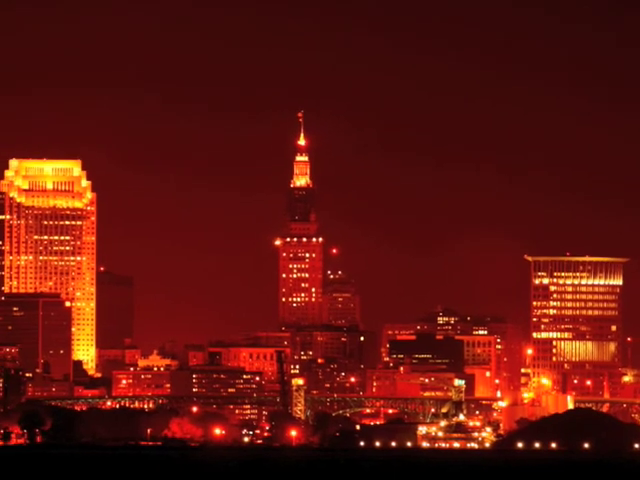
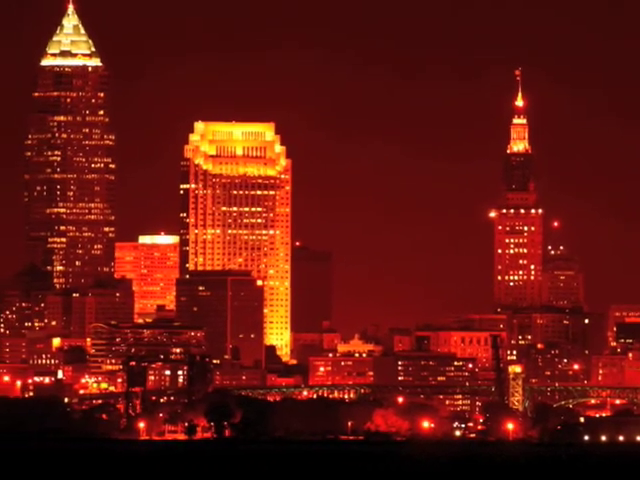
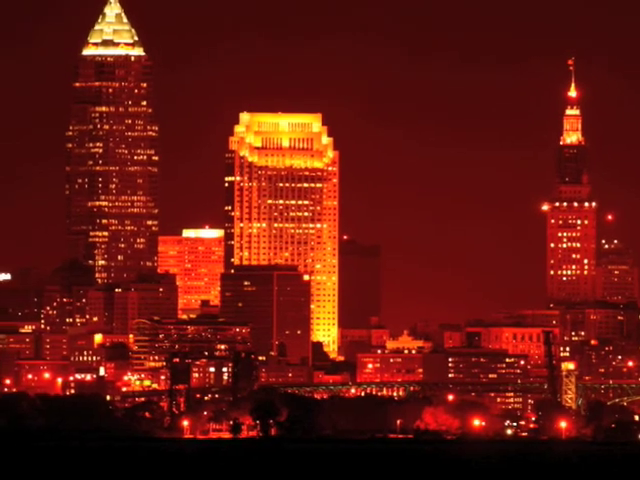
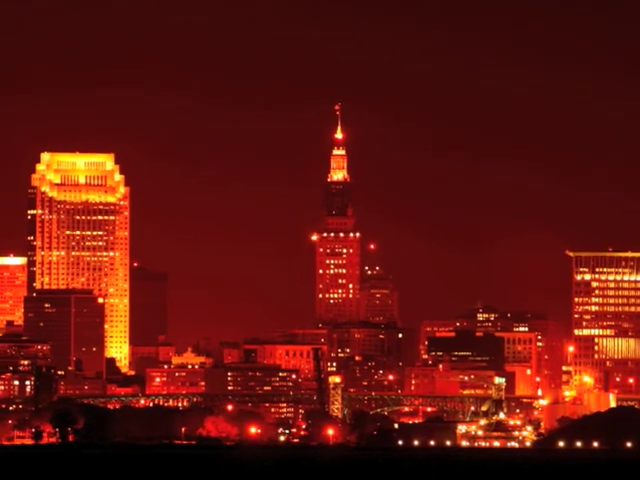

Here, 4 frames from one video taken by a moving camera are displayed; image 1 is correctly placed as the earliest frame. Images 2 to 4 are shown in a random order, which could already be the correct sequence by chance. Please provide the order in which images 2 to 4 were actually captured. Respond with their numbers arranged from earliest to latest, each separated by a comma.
4, 2, 3
